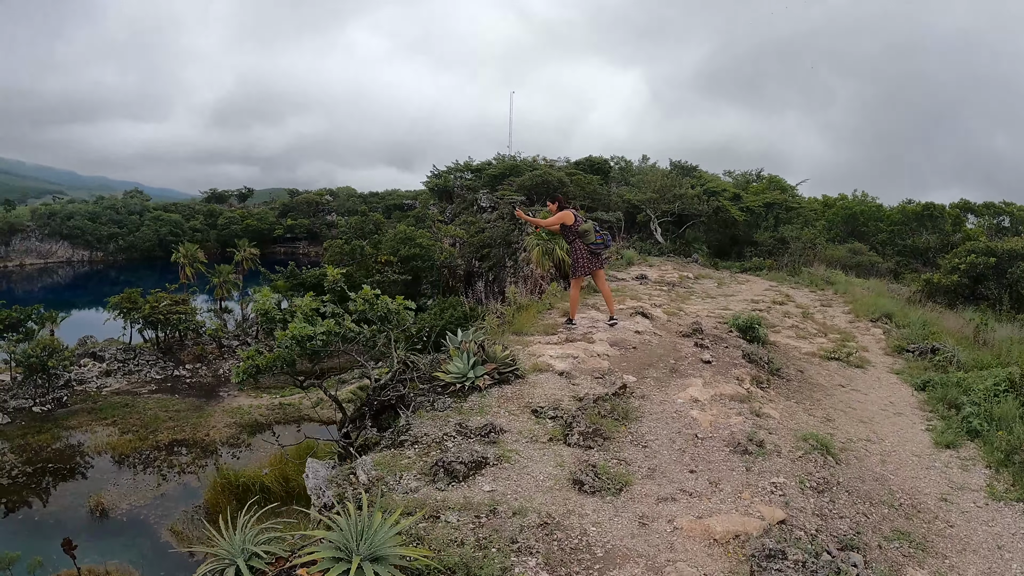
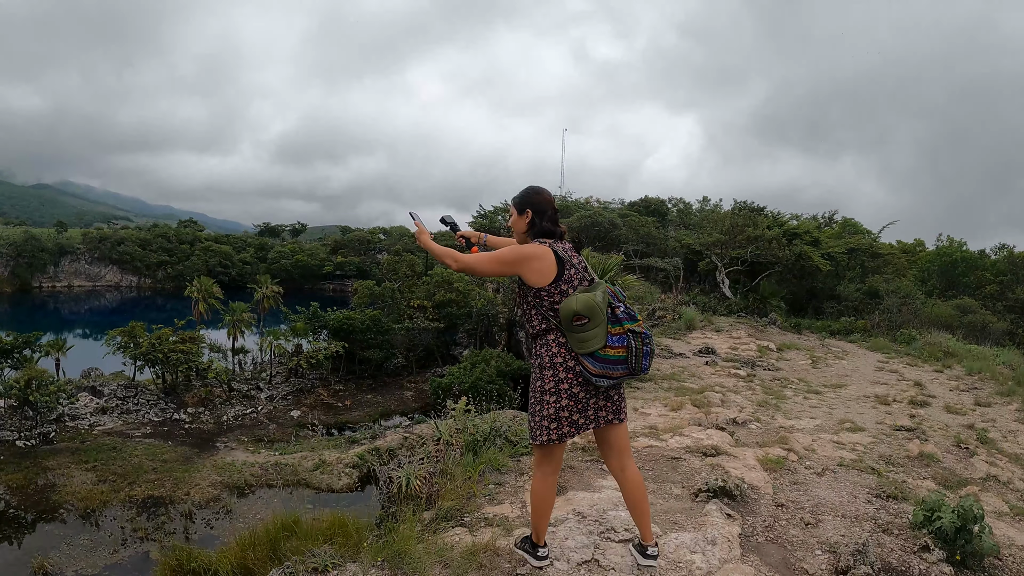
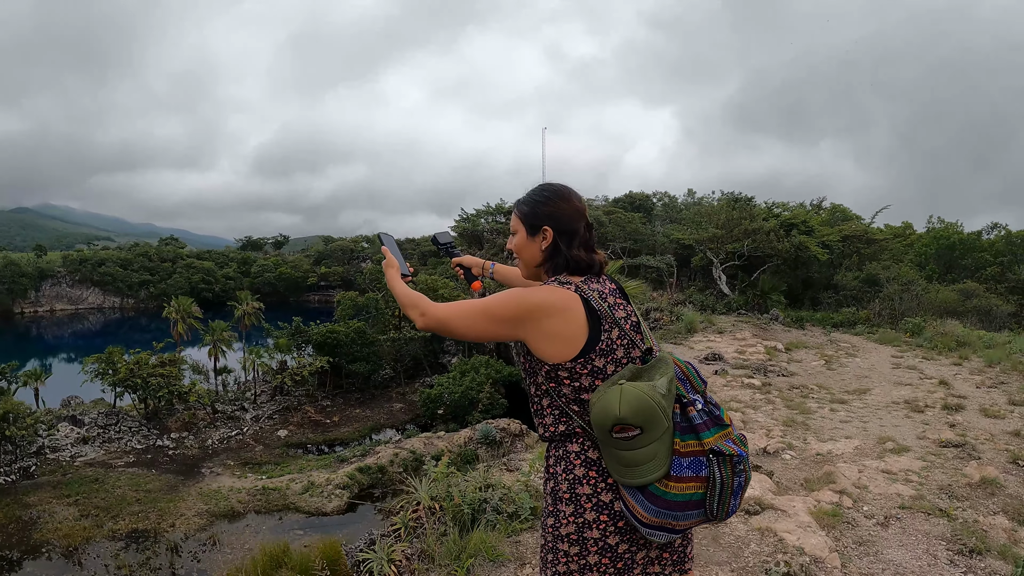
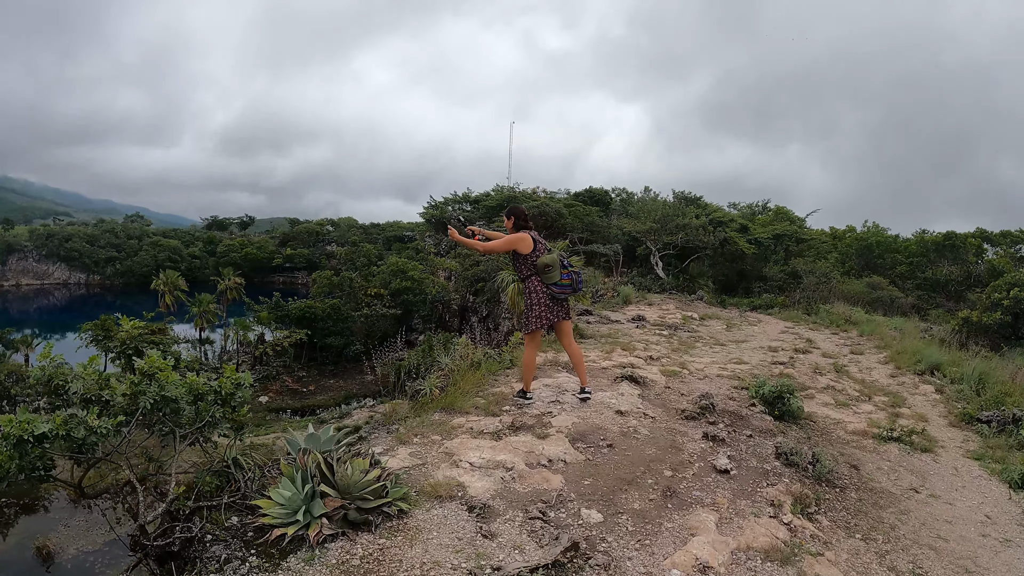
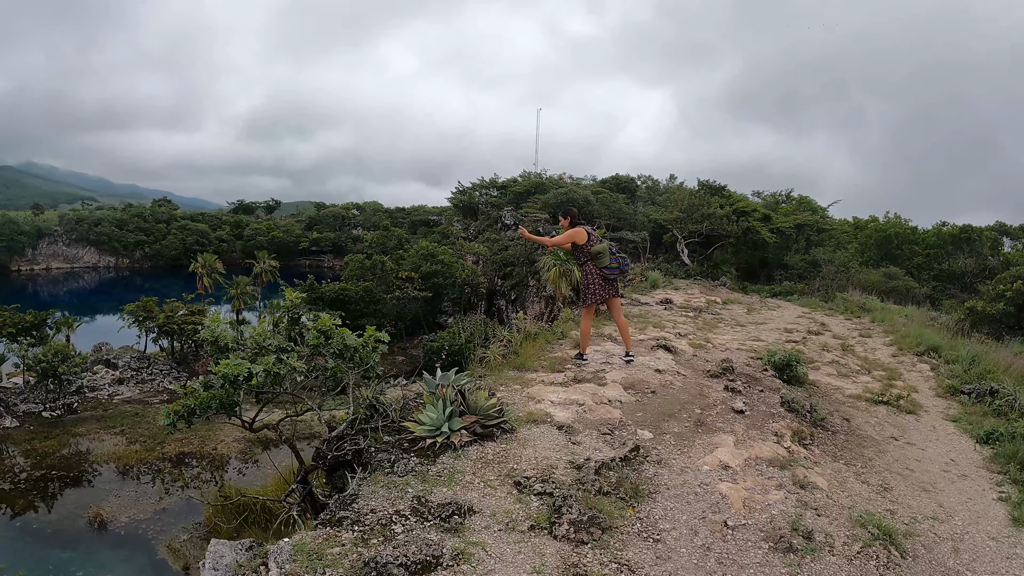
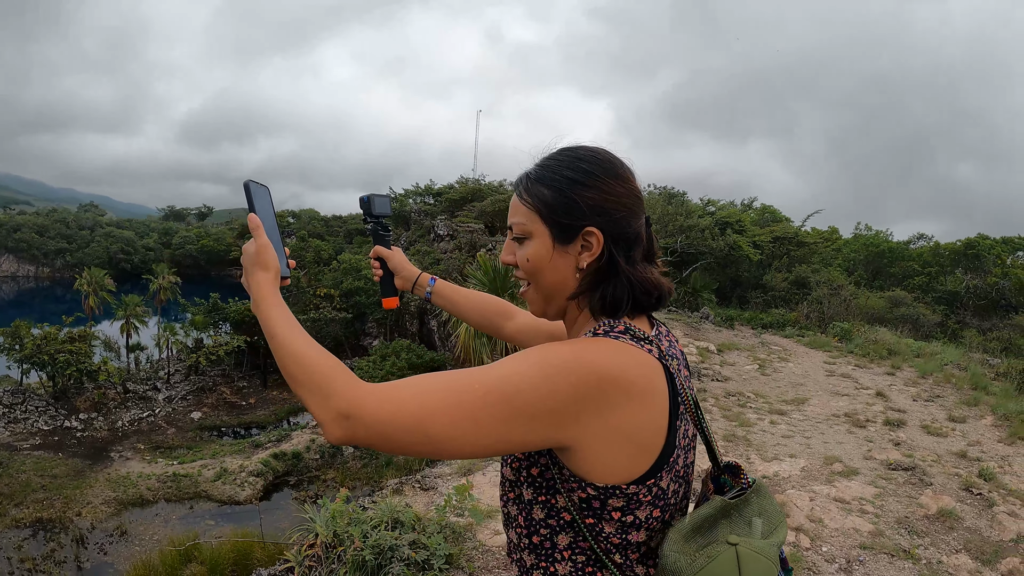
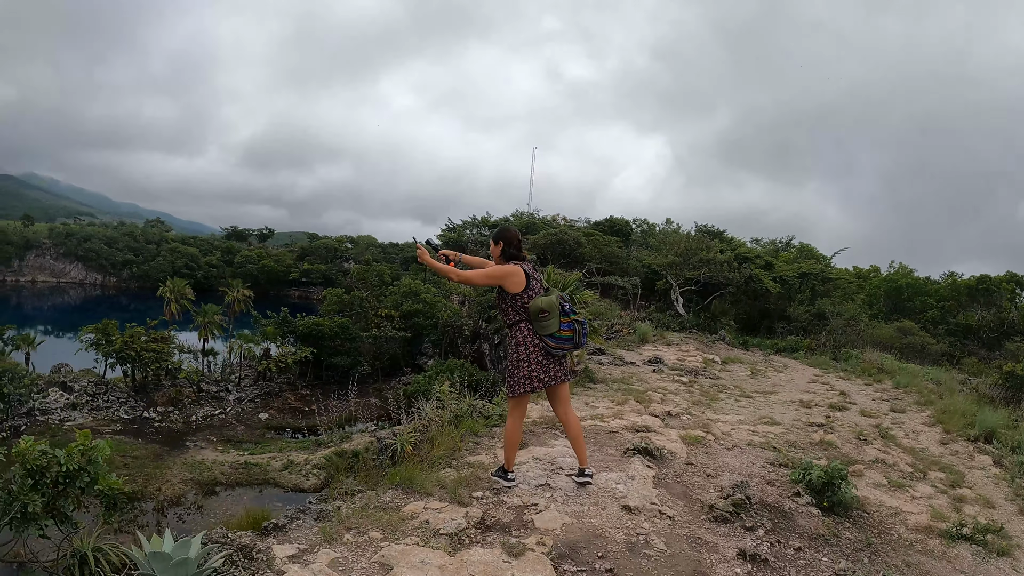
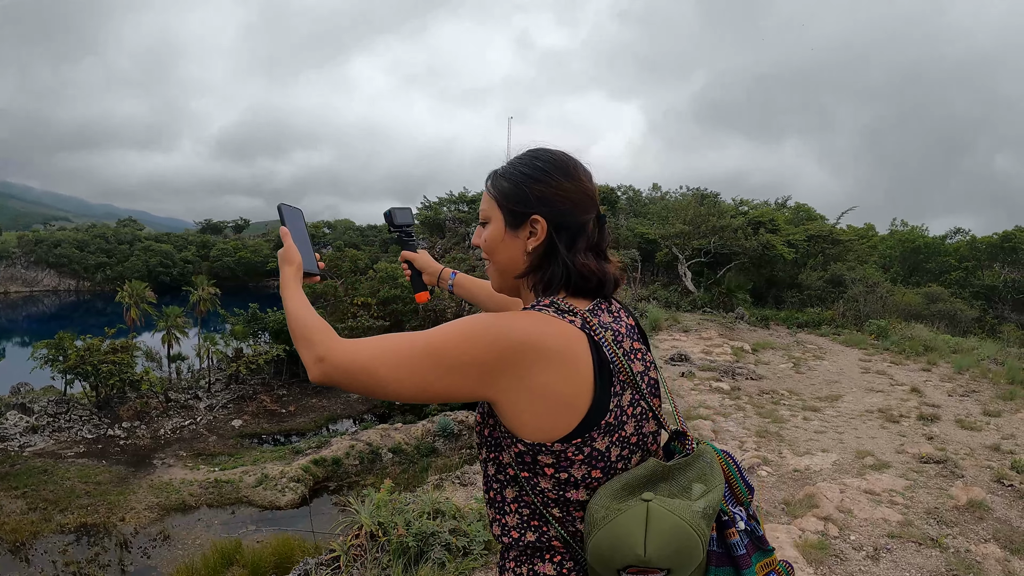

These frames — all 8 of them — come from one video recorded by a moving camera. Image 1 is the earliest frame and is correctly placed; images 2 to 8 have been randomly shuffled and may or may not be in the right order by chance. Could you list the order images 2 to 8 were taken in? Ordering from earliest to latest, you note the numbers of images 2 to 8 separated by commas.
5, 4, 7, 2, 3, 8, 6
